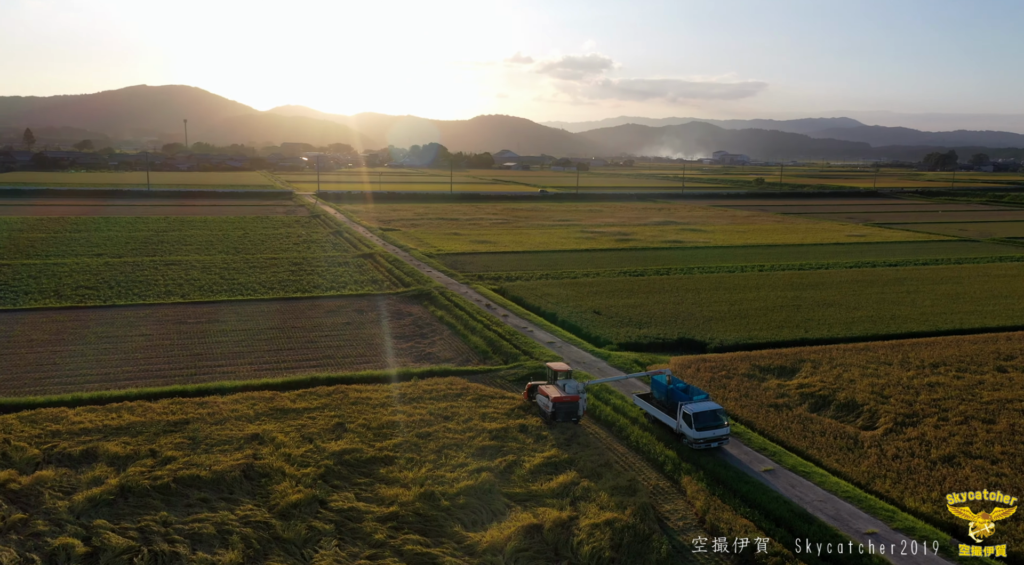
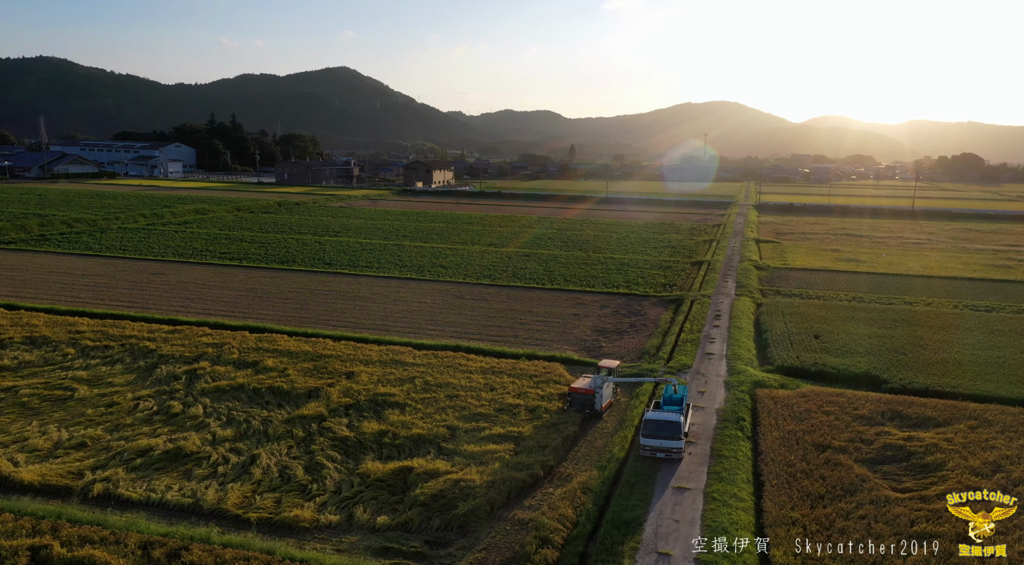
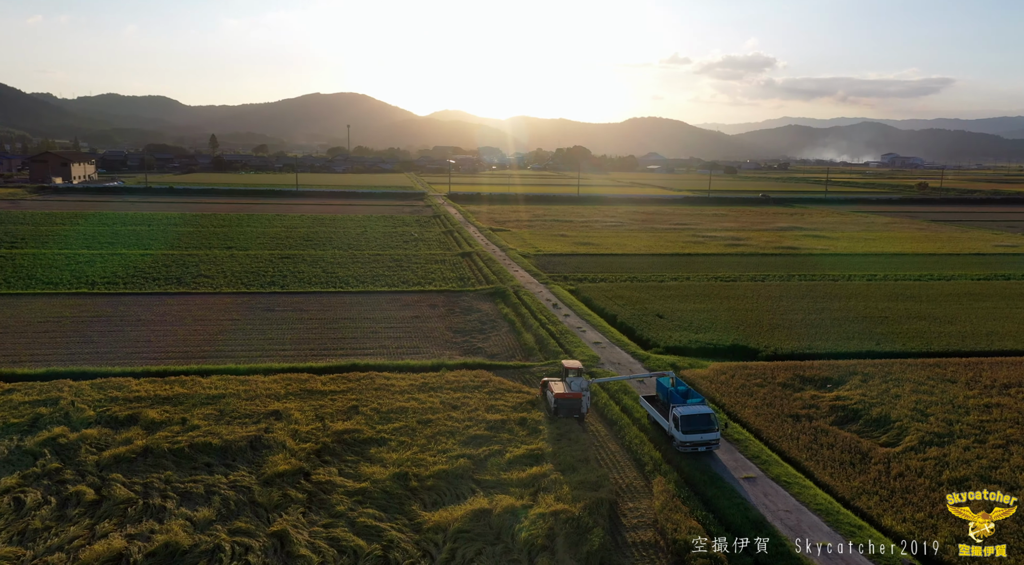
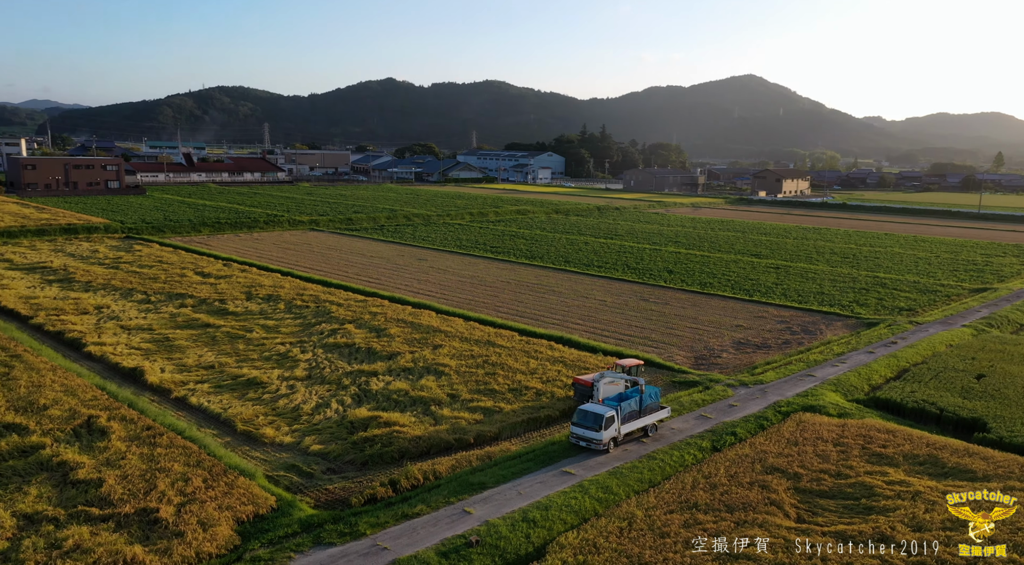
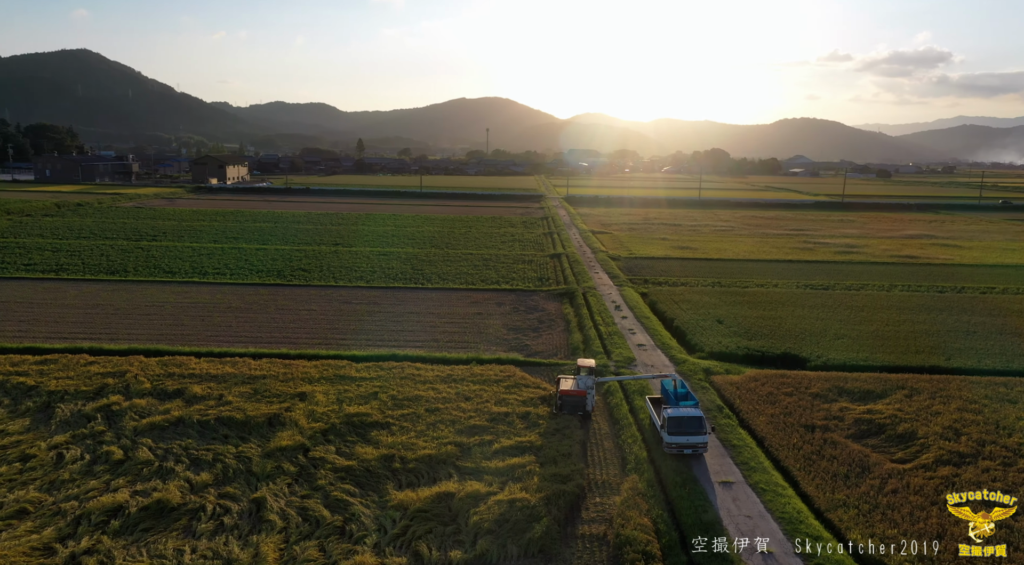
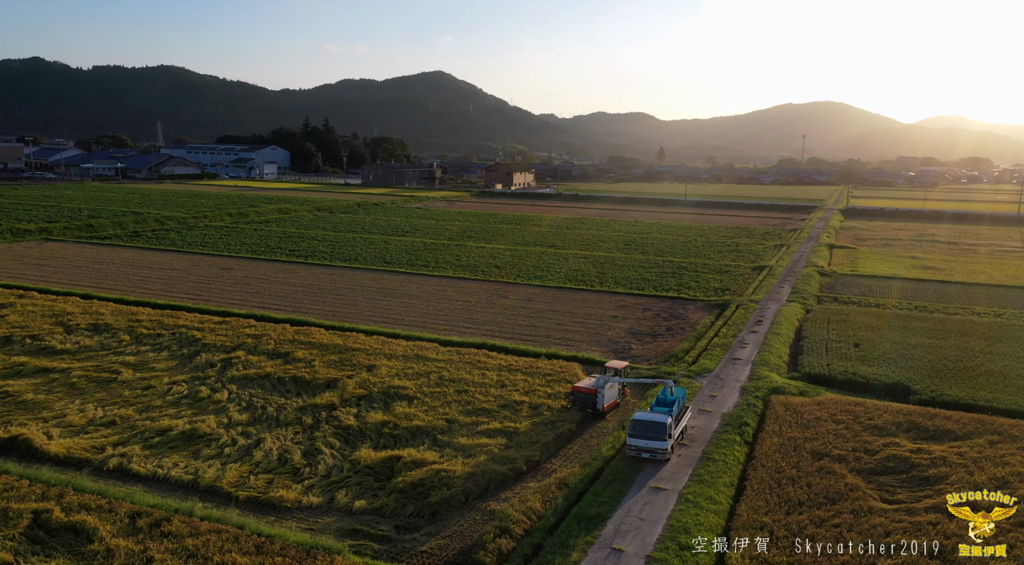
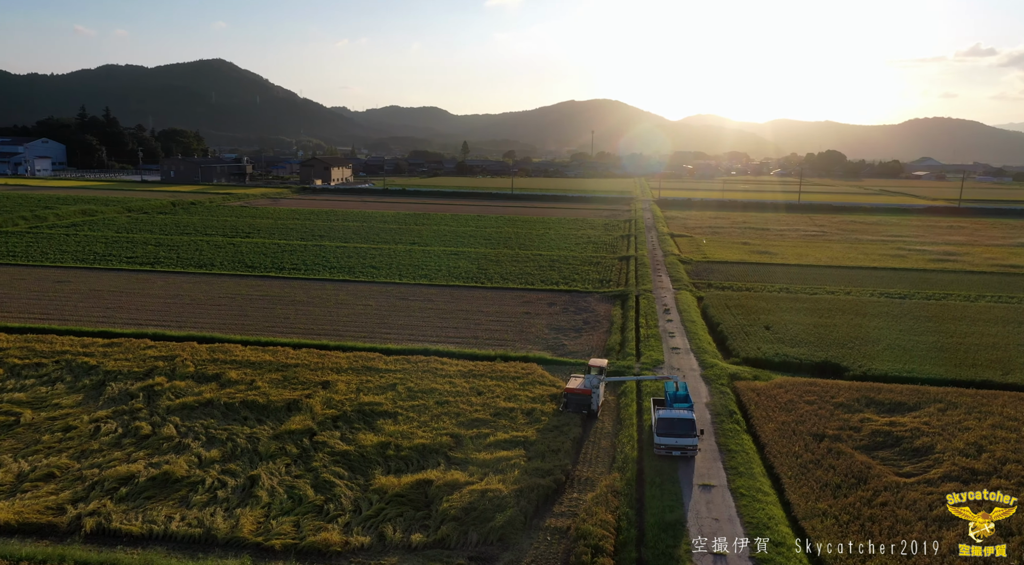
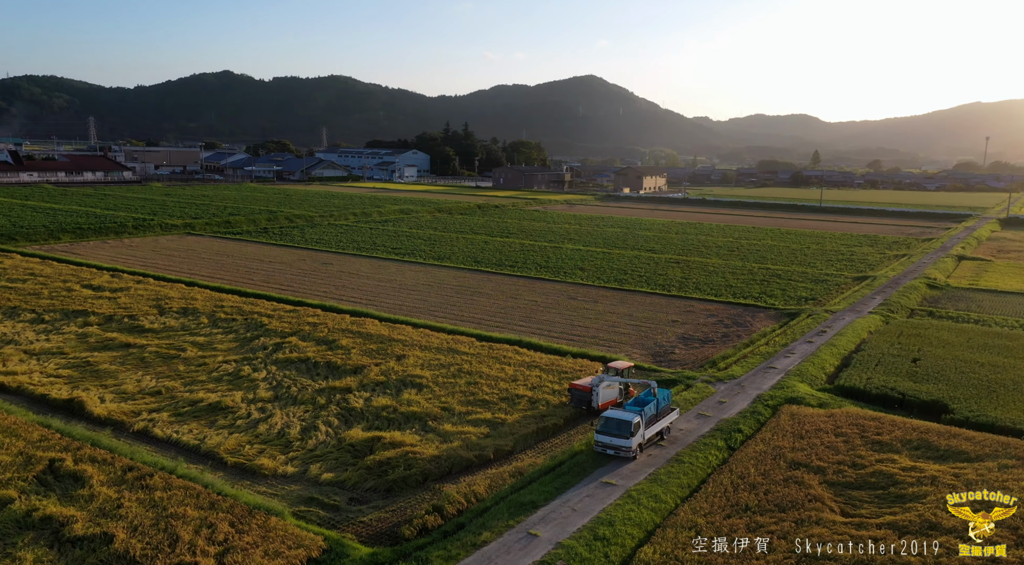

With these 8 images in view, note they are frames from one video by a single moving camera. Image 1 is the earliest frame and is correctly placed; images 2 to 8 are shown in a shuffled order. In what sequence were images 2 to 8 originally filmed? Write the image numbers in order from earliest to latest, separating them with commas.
3, 5, 7, 2, 6, 8, 4
